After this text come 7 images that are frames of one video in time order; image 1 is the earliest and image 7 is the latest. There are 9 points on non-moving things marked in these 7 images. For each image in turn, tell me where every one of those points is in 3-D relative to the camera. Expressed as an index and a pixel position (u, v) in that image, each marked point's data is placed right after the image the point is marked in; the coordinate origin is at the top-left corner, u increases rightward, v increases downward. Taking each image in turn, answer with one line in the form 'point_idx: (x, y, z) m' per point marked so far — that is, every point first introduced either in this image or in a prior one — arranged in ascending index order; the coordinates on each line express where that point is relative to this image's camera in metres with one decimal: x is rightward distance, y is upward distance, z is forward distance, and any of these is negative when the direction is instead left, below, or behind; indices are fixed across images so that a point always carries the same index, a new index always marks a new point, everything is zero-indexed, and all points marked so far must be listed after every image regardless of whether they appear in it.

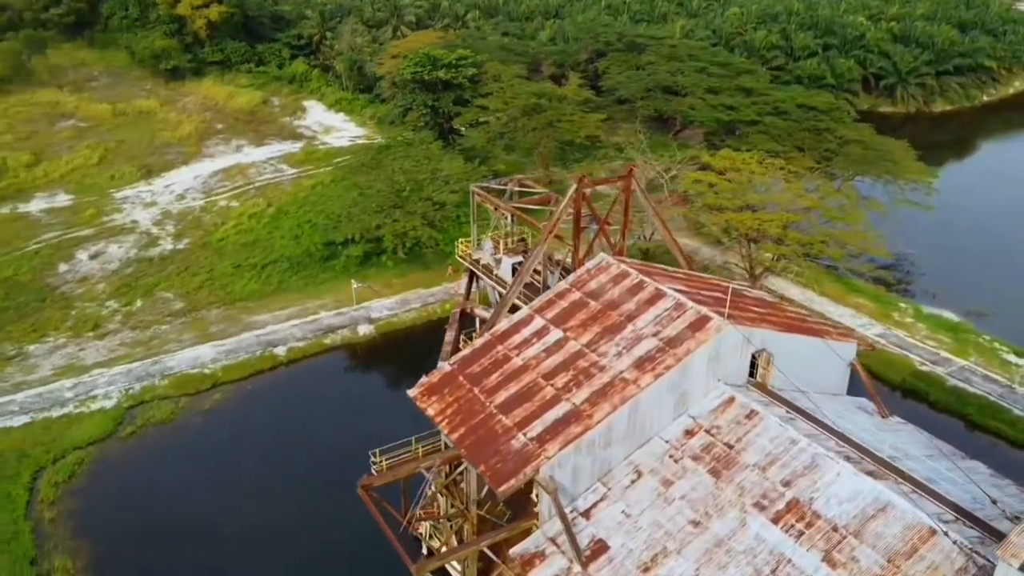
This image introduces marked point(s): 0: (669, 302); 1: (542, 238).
0: (+2.9, -0.3, +15.8) m
1: (+0.5, +1.0, +17.3) m
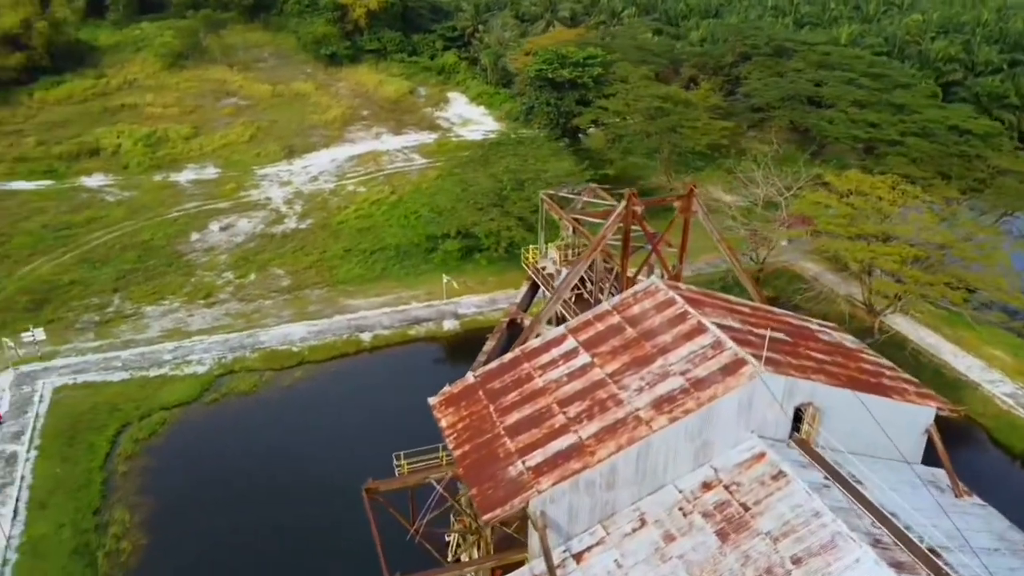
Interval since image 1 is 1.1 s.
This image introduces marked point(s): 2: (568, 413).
0: (+3.3, -0.9, +14.4) m
1: (+1.4, +0.7, +16.4) m
2: (+0.9, -2.1, +14.0) m
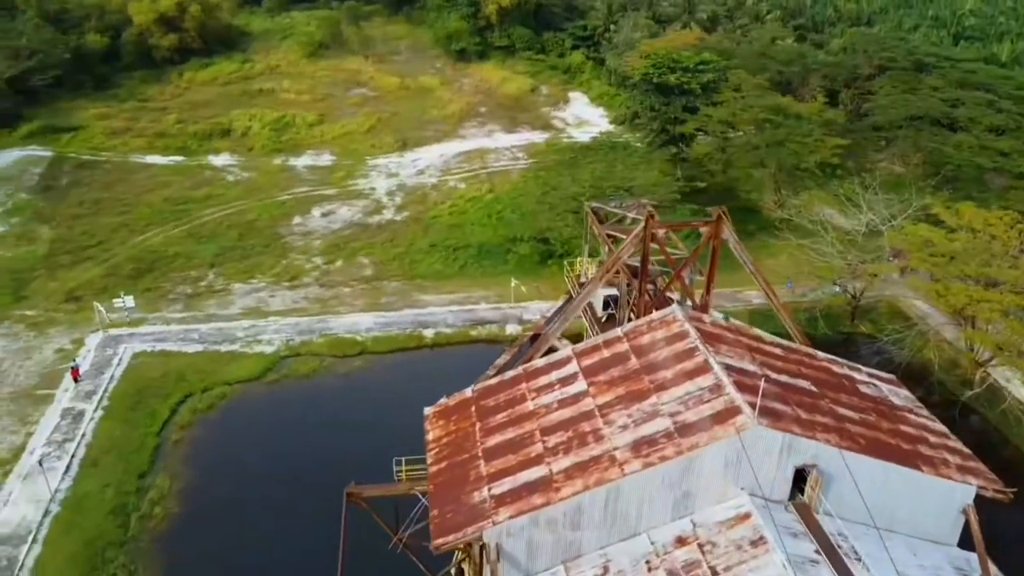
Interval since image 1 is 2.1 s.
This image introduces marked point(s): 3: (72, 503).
0: (+3.1, -1.4, +13.2) m
1: (+1.7, +0.2, +15.5) m
2: (+0.6, -2.5, +13.3) m
3: (-10.2, -5.0, +19.4) m
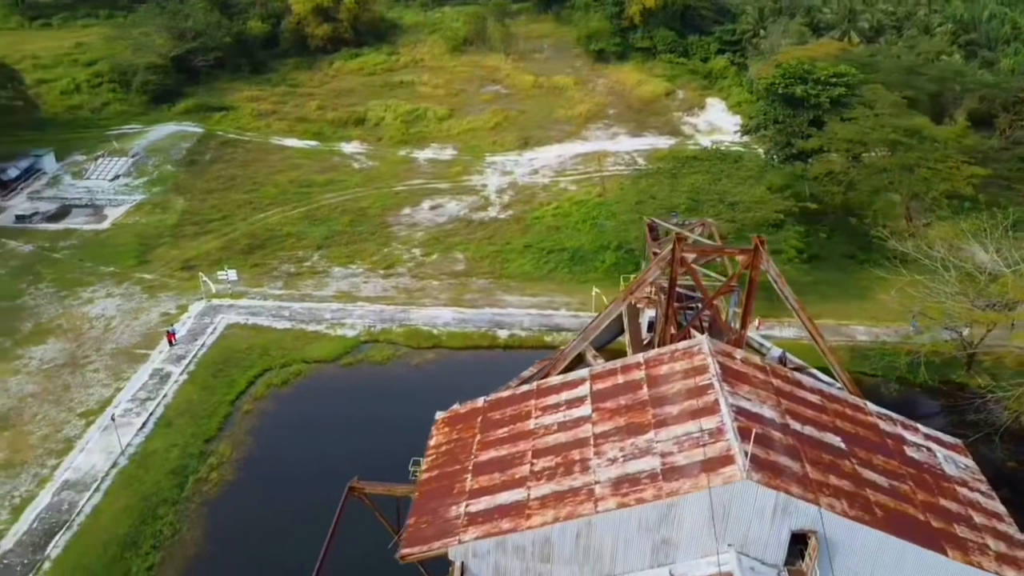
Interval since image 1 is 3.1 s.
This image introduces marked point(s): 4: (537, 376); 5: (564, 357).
0: (+2.9, -1.9, +12.2) m
1: (+2.1, -0.1, +14.7) m
2: (+0.3, -2.7, +12.7) m
3: (-9.3, -4.3, +20.8) m
4: (+0.5, -1.6, +15.5) m
5: (+1.1, -1.3, +15.4) m
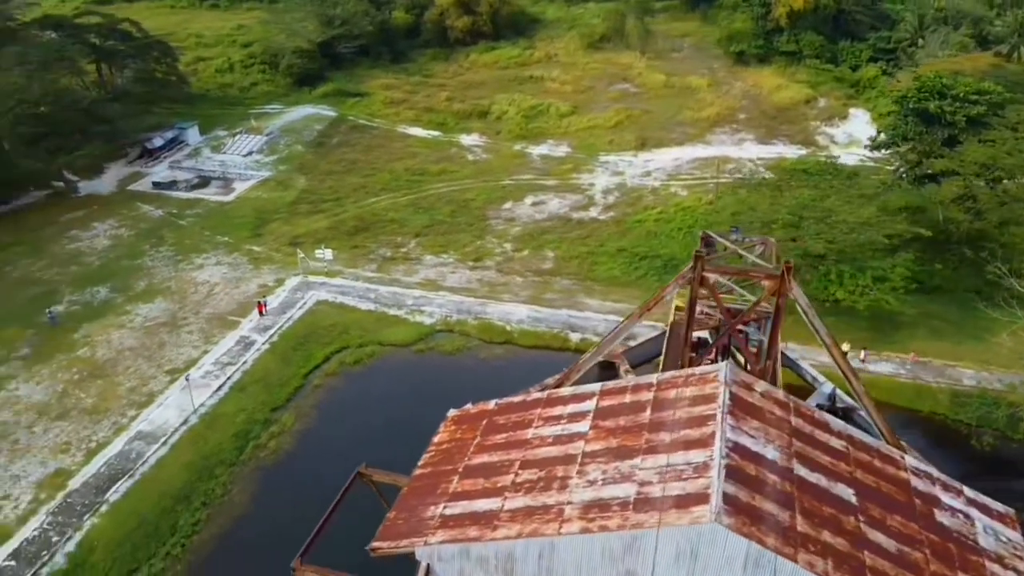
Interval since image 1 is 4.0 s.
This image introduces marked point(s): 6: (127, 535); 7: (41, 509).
0: (+2.6, -2.3, +11.4) m
1: (+2.4, -0.4, +14.0) m
2: (+0.1, -2.8, +12.4) m
3: (-8.1, -3.5, +22.1) m
4: (+0.8, -1.8, +15.1) m
5: (+1.4, -1.5, +14.9) m
6: (-8.5, -5.4, +18.2) m
7: (-10.6, -5.0, +18.6) m
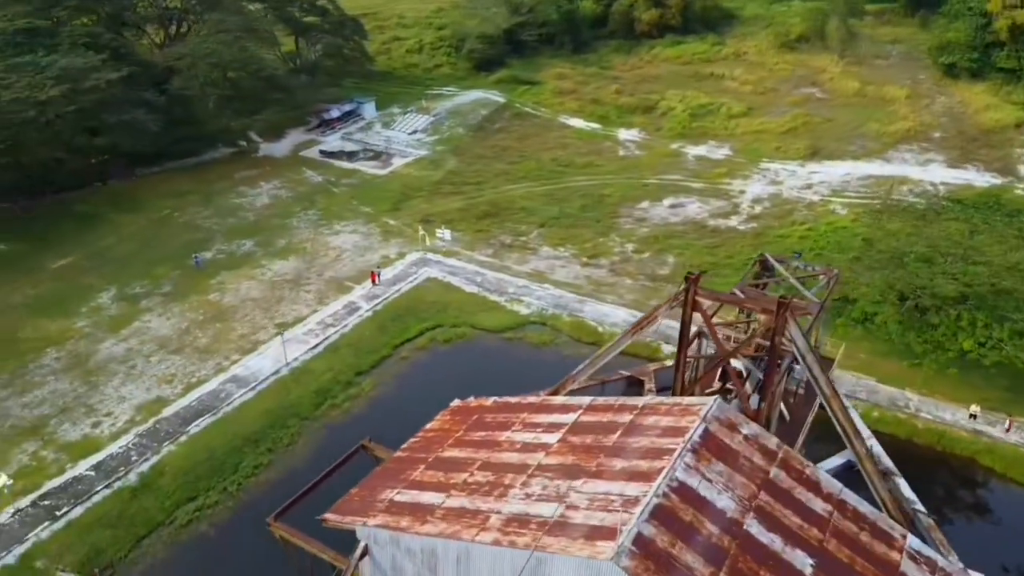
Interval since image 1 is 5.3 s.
0: (+1.6, -2.6, +10.7) m
1: (+2.3, -0.7, +13.2) m
2: (-0.6, -2.8, +12.3) m
3: (-6.1, -2.4, +23.7) m
4: (+0.9, -1.8, +14.7) m
5: (+1.5, -1.6, +14.3) m
6: (-7.7, -4.3, +20.1) m
7: (-9.6, -3.6, +21.0) m
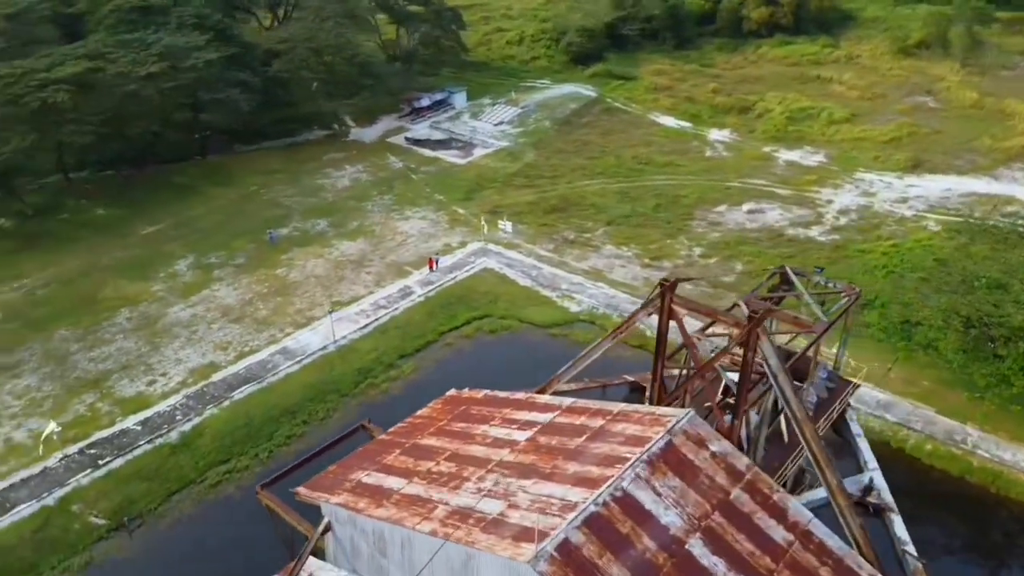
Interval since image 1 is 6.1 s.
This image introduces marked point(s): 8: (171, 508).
0: (+0.9, -2.6, +10.5) m
1: (+2.0, -0.8, +12.8) m
2: (-1.1, -2.6, +12.4) m
3: (-4.9, -1.9, +24.4) m
4: (+0.8, -1.8, +14.5) m
5: (+1.3, -1.6, +14.1) m
6: (-7.1, -3.6, +21.1) m
7: (-8.8, -2.8, +22.2) m
8: (-7.8, -5.0, +19.0) m
